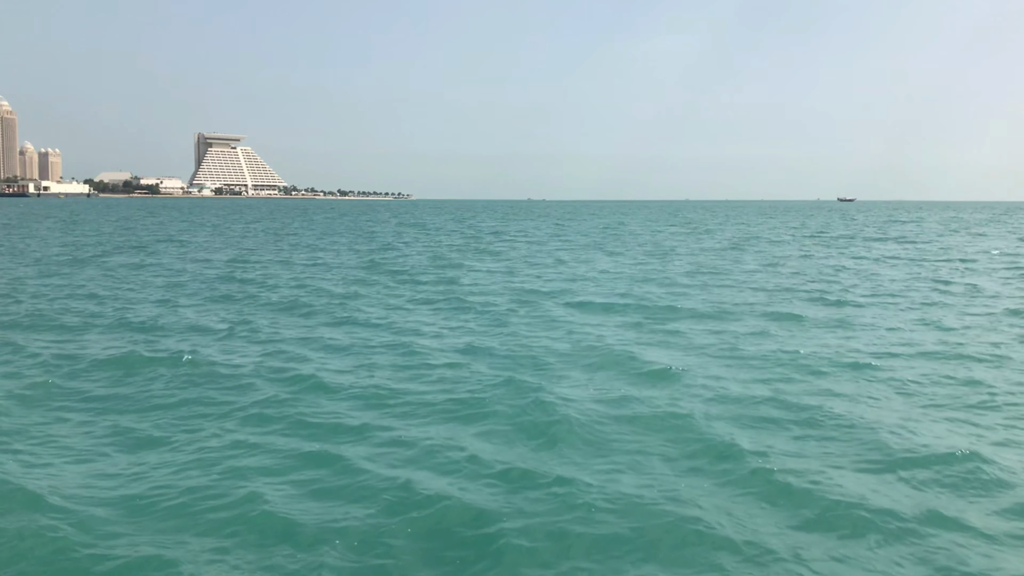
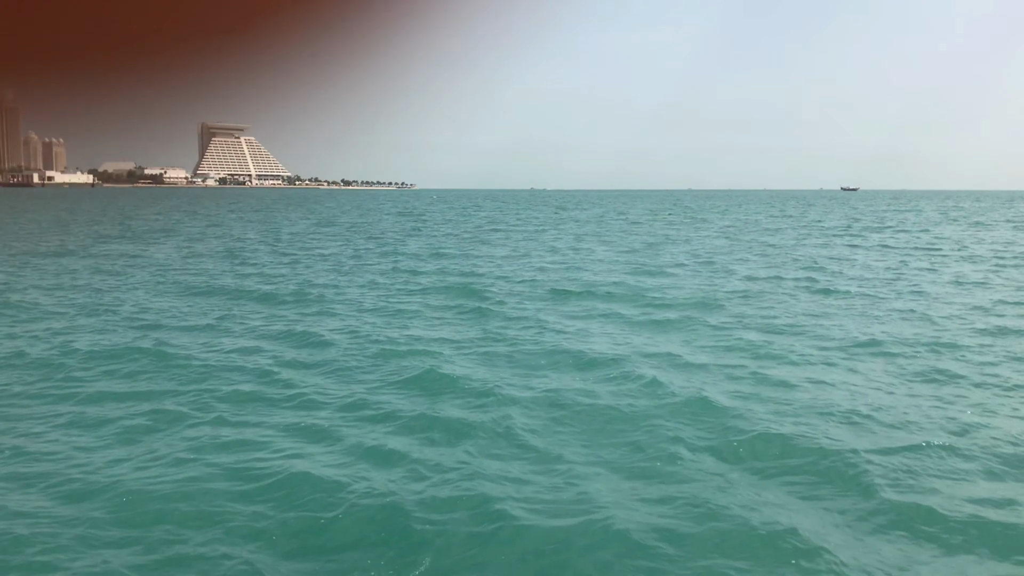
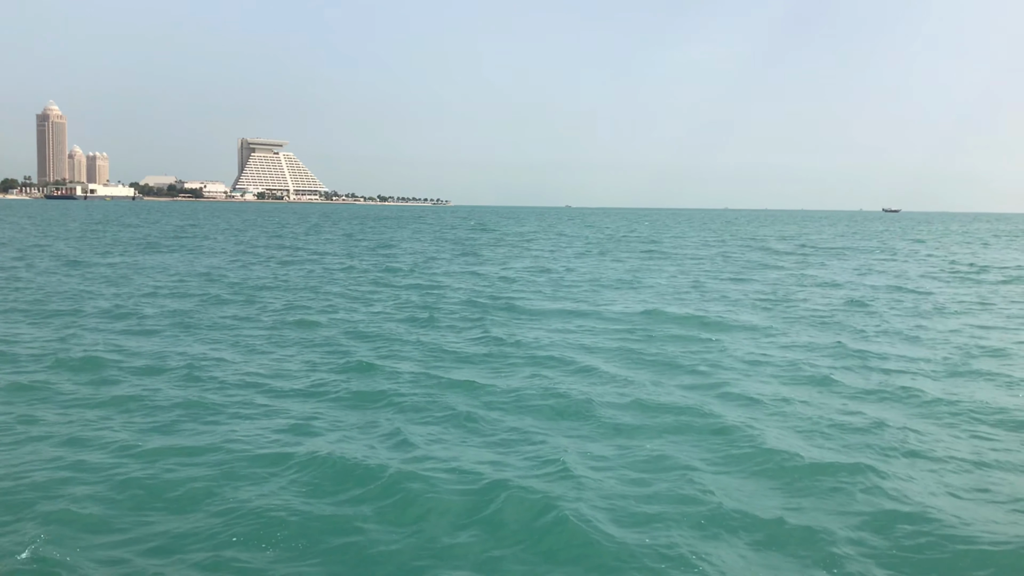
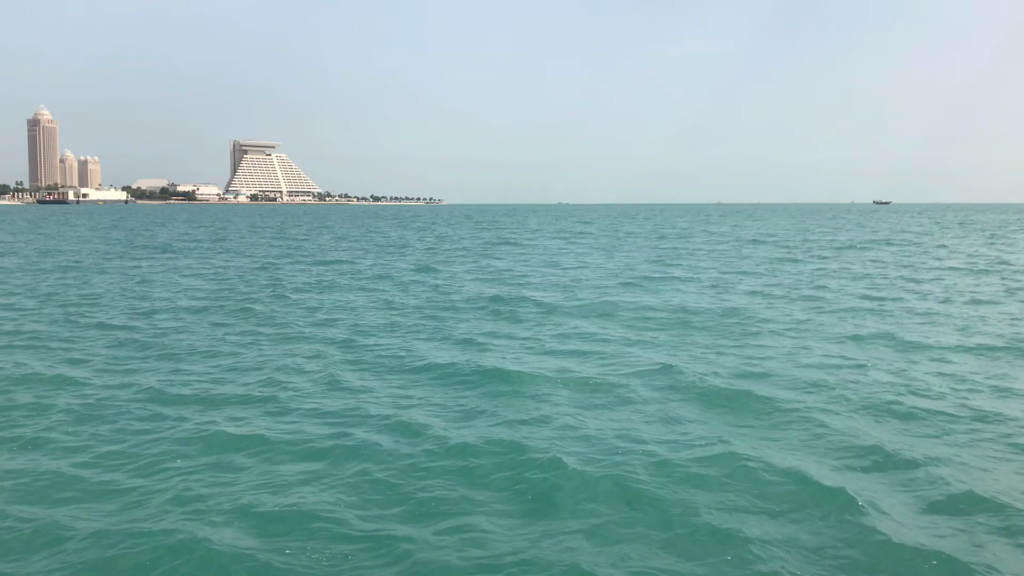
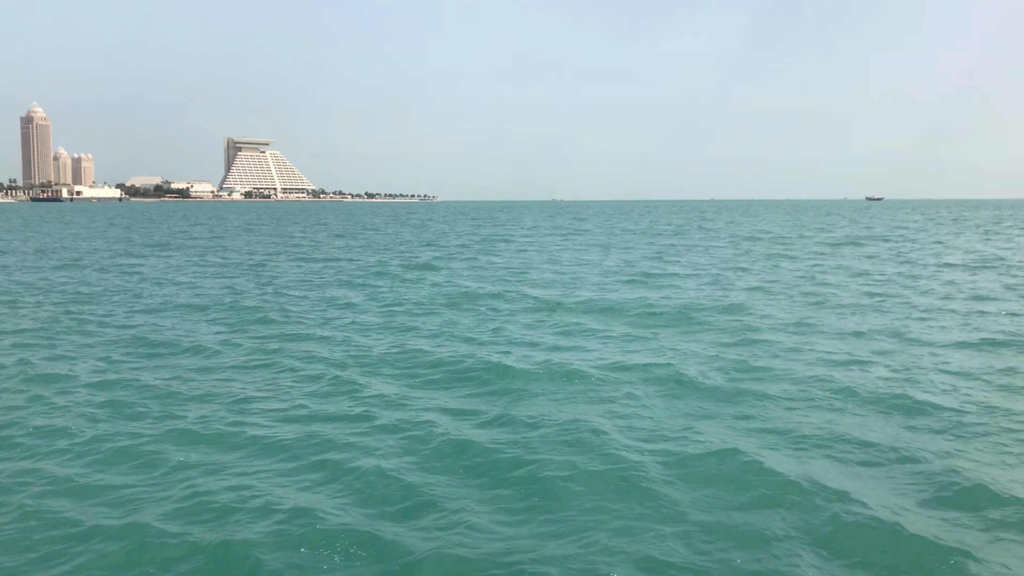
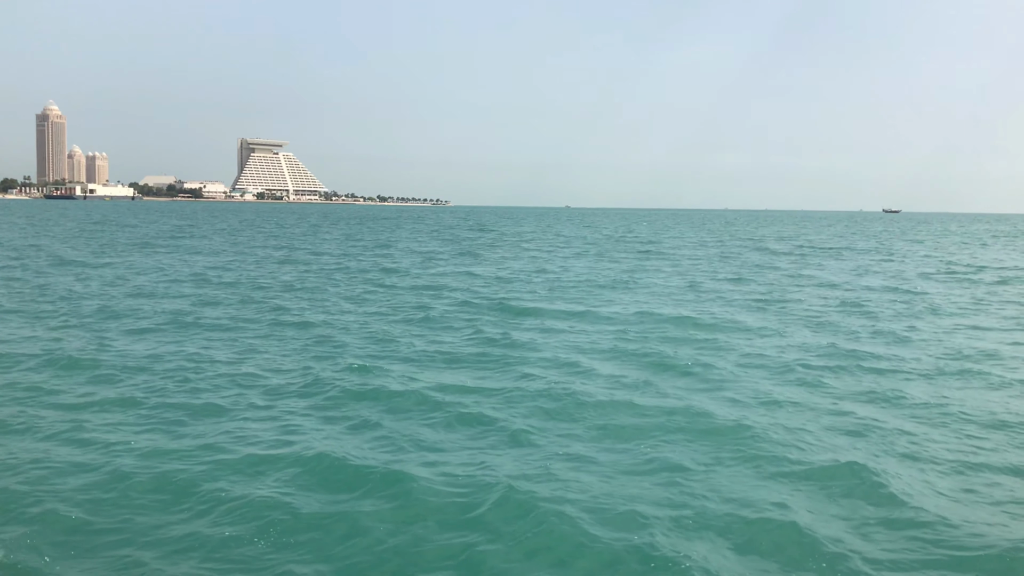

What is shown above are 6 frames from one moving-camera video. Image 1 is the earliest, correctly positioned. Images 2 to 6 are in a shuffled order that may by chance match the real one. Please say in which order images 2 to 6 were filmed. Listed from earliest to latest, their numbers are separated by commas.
2, 5, 4, 3, 6
